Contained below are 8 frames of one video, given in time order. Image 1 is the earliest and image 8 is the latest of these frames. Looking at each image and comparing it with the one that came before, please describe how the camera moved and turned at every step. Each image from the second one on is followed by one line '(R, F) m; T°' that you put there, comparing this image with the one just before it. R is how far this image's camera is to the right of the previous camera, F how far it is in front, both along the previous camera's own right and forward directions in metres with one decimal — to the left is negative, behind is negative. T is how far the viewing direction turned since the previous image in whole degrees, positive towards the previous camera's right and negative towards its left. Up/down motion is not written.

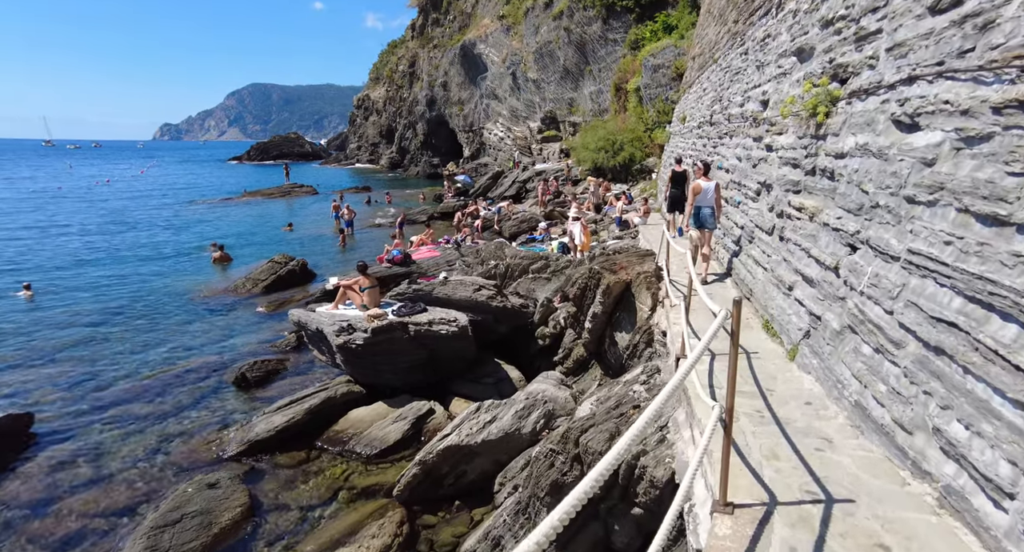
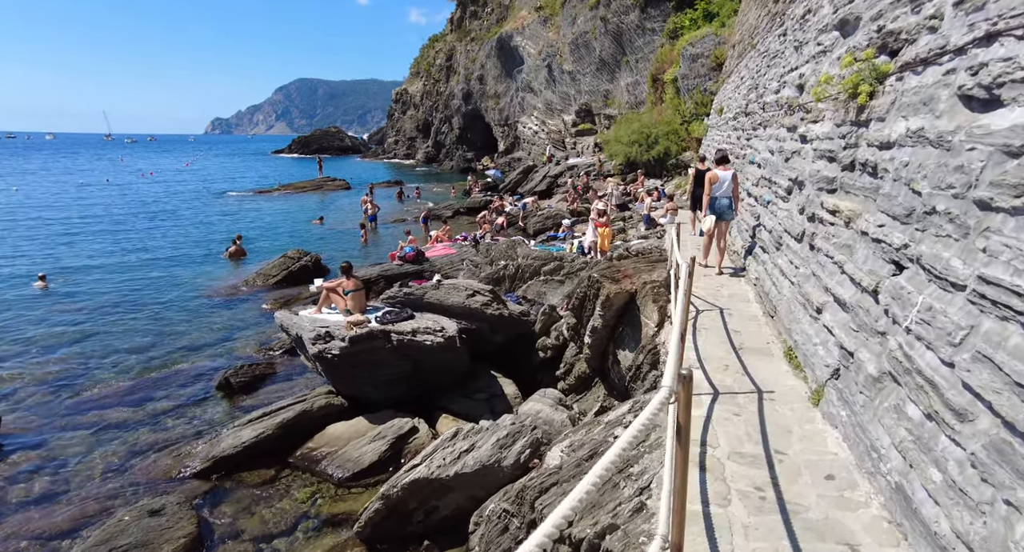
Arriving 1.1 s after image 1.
(+0.7, +1.0) m; -4°
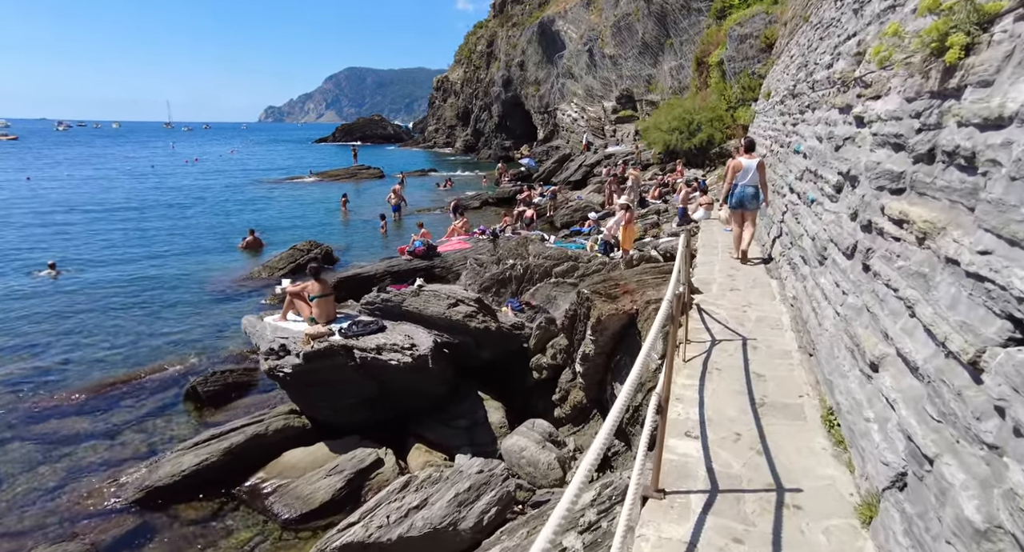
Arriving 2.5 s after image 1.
(+0.8, +1.4) m; -4°
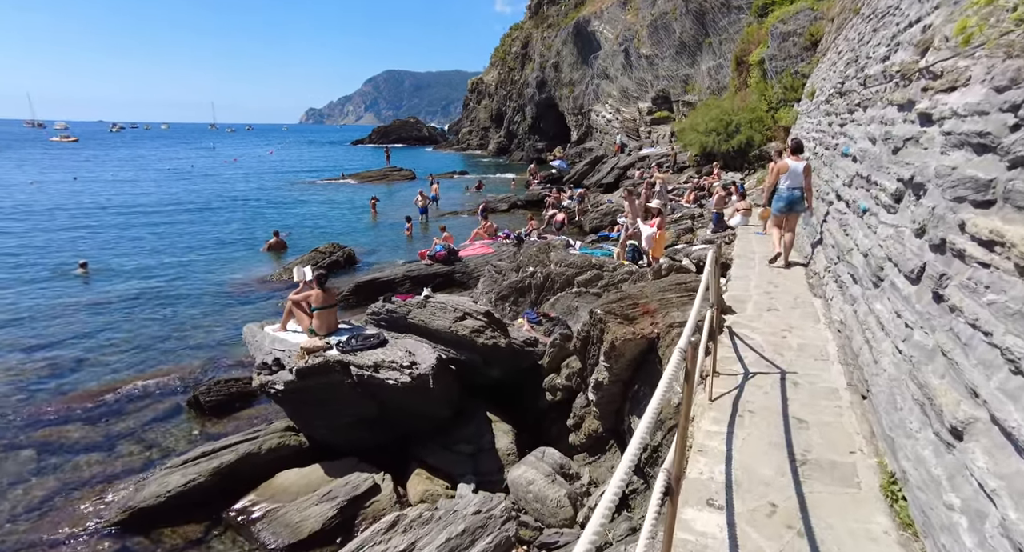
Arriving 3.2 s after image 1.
(+0.3, +0.7) m; -3°
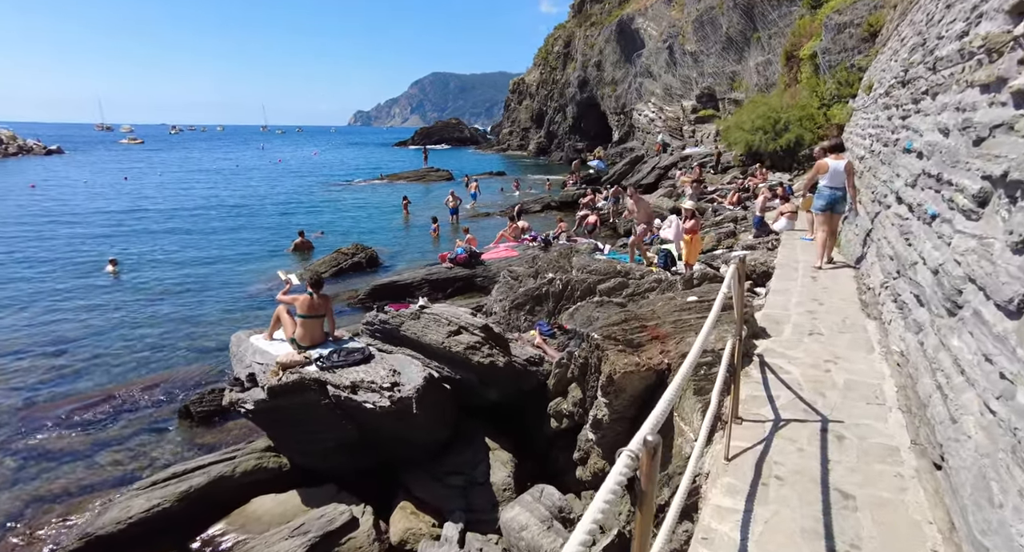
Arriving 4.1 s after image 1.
(+0.5, +0.9) m; -4°
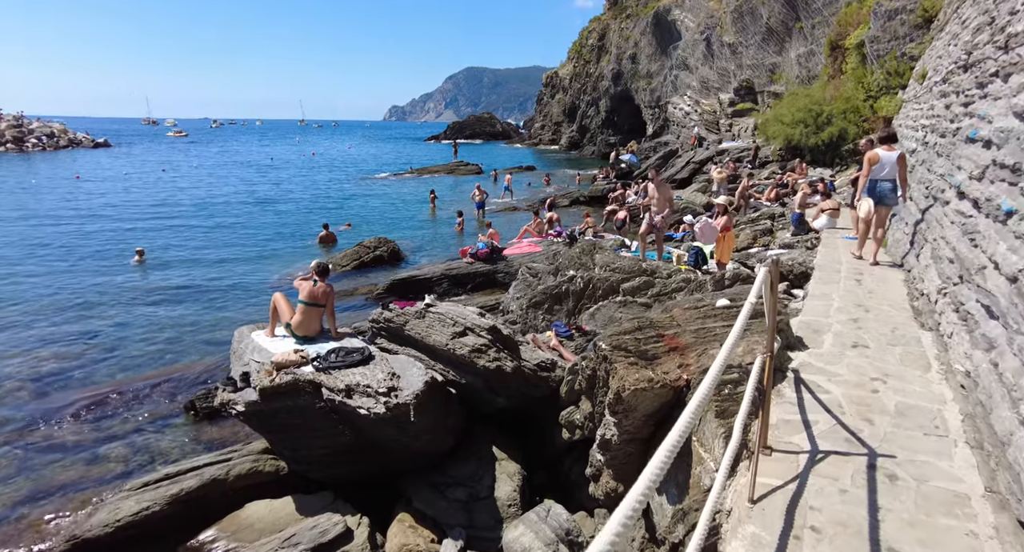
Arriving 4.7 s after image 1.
(+0.2, +0.5) m; -3°
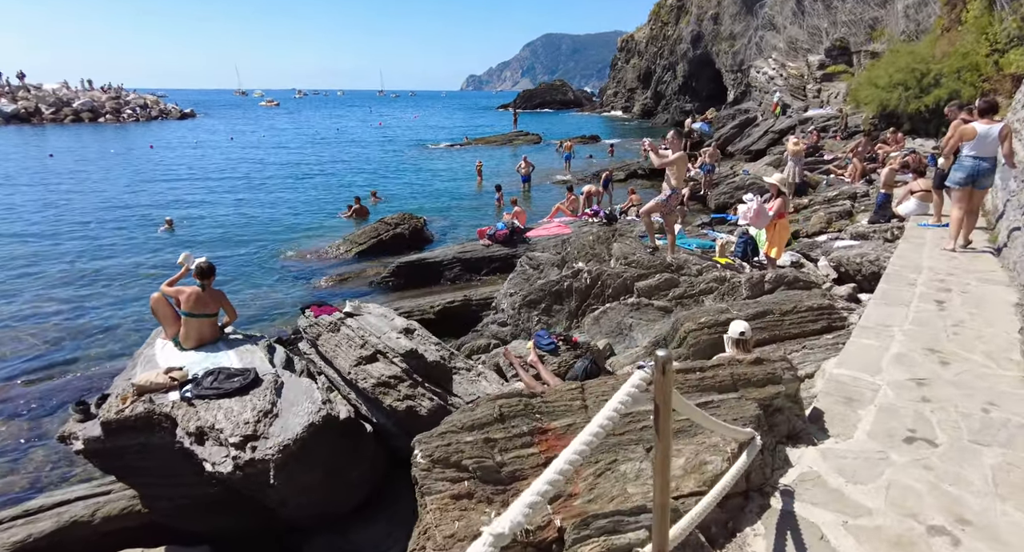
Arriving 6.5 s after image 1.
(+1.4, +1.8) m; -7°
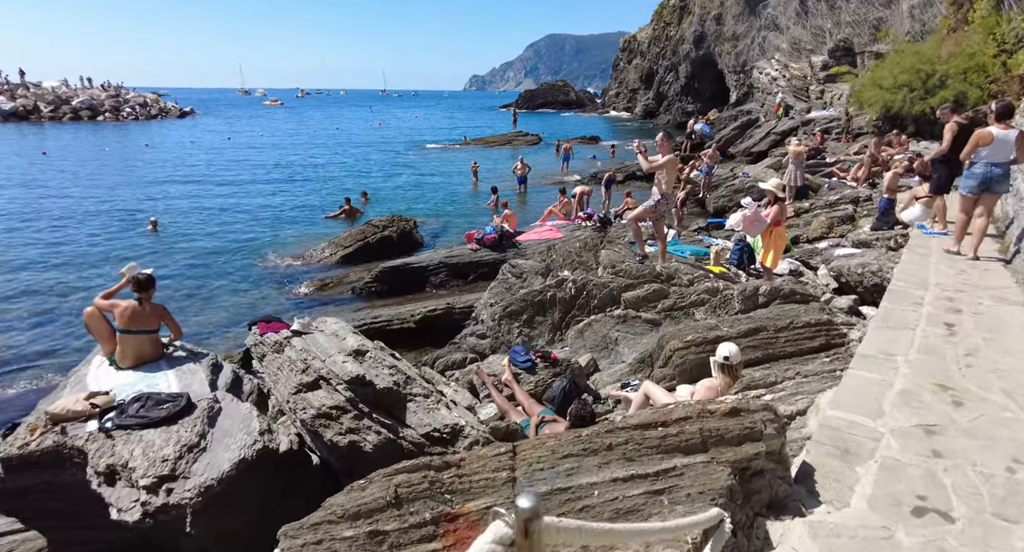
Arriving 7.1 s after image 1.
(+0.4, +0.5) m; 0°
